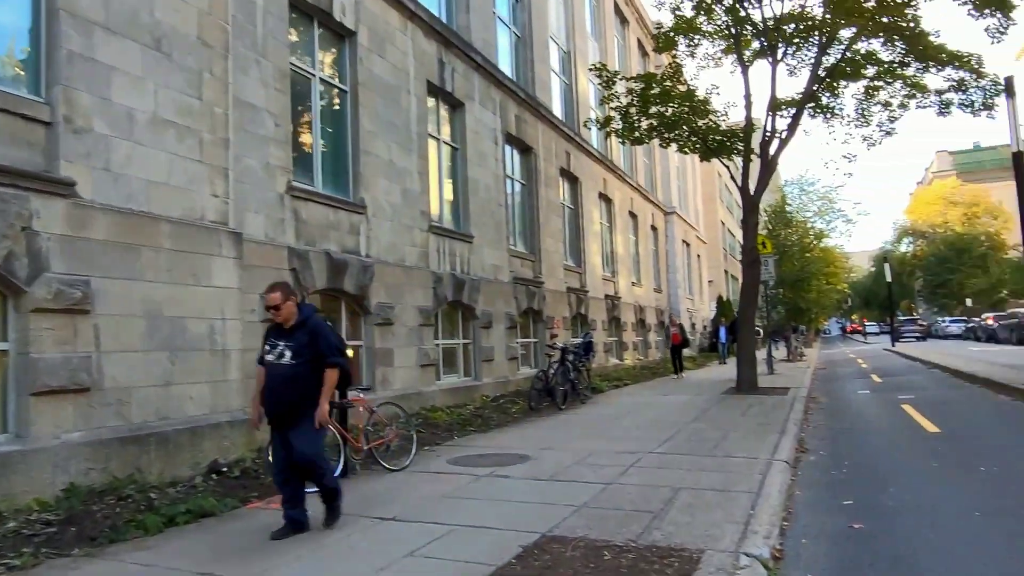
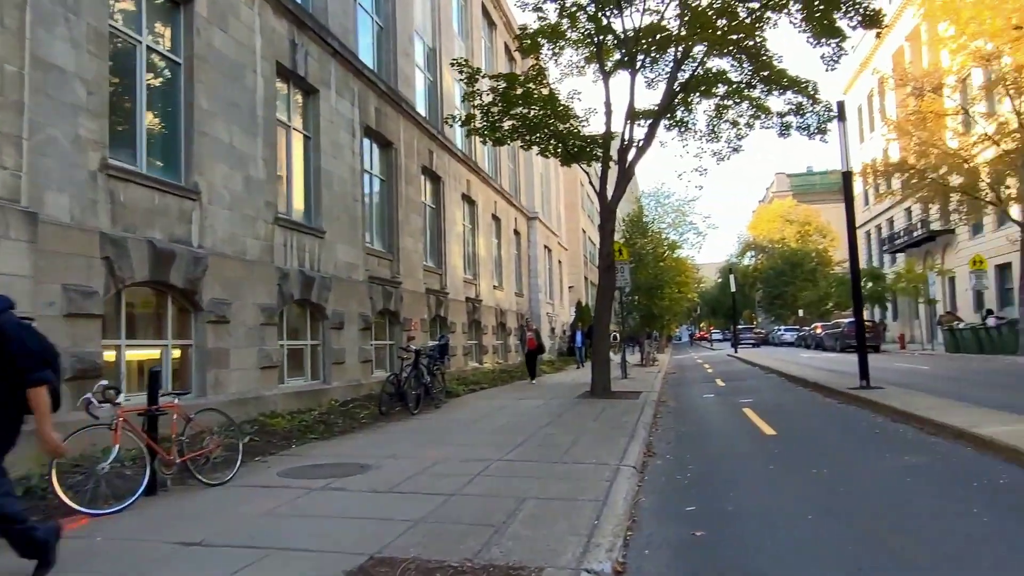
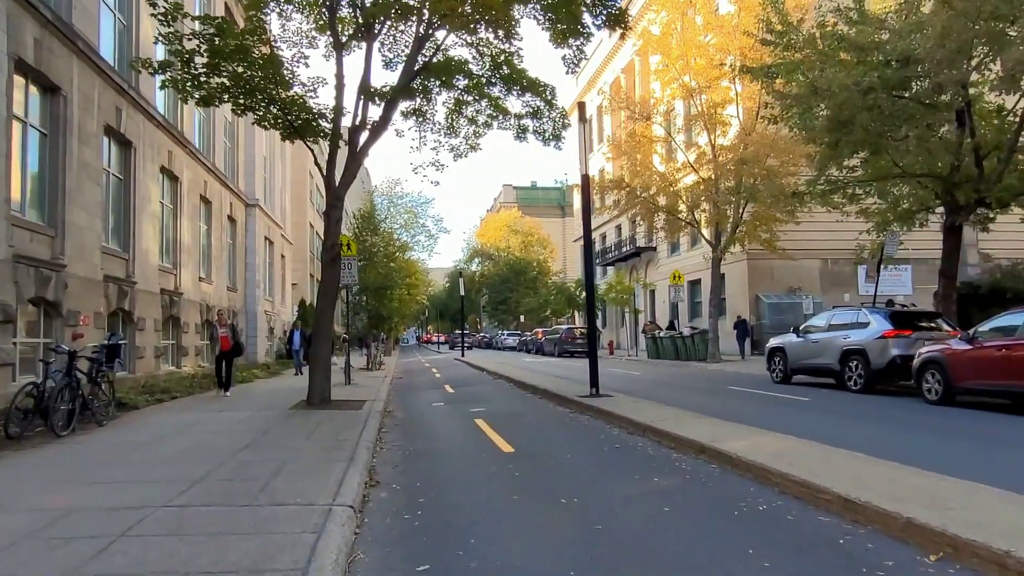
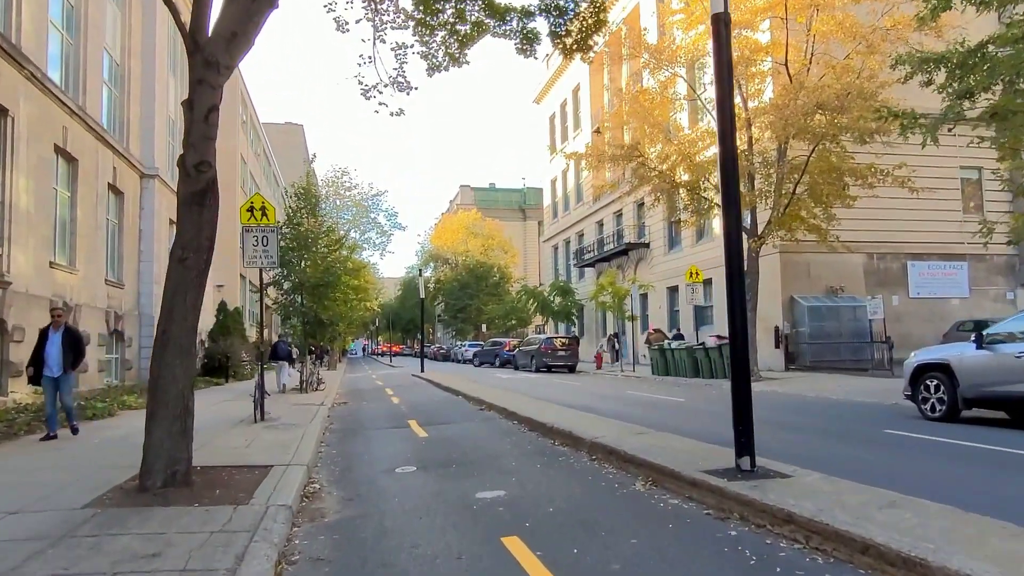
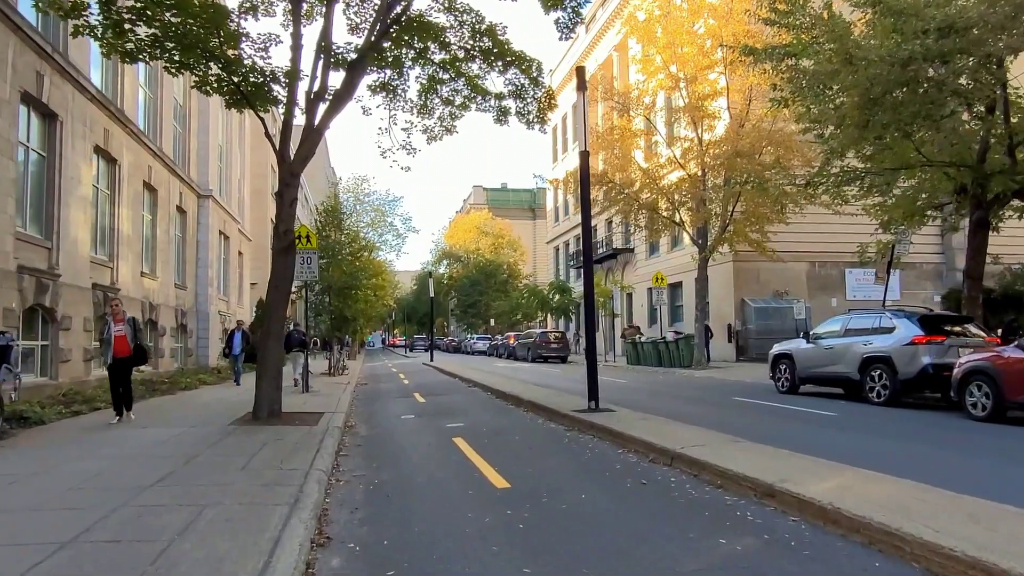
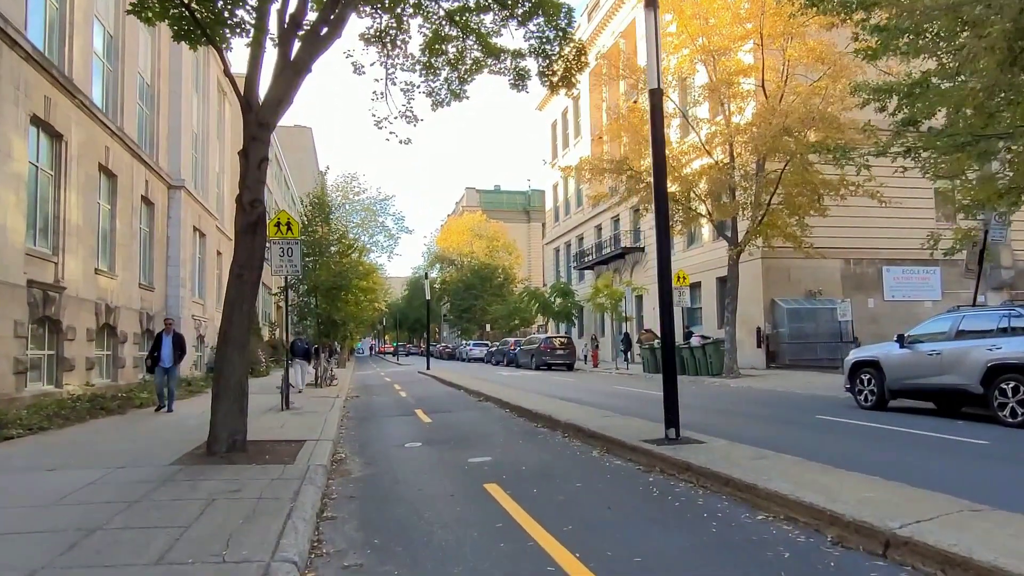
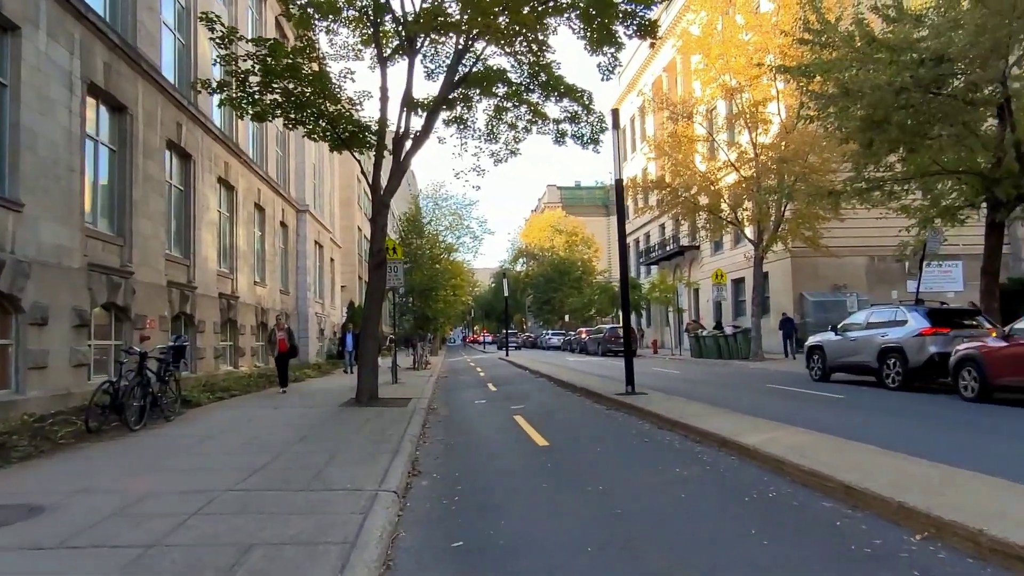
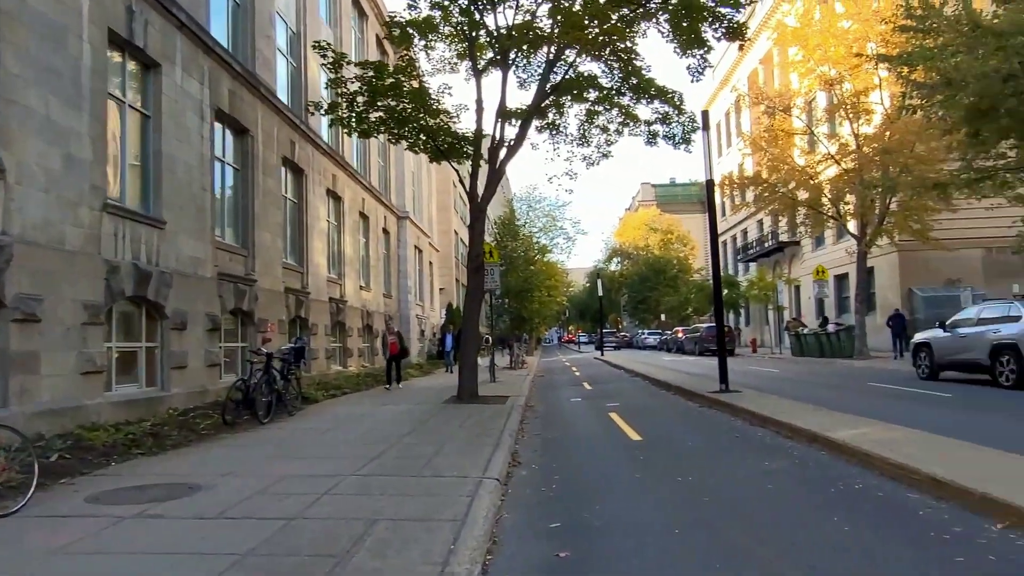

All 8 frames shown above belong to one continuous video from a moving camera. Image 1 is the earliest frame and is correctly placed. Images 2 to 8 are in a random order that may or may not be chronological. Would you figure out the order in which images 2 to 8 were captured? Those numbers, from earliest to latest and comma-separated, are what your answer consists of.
2, 8, 7, 3, 5, 6, 4
